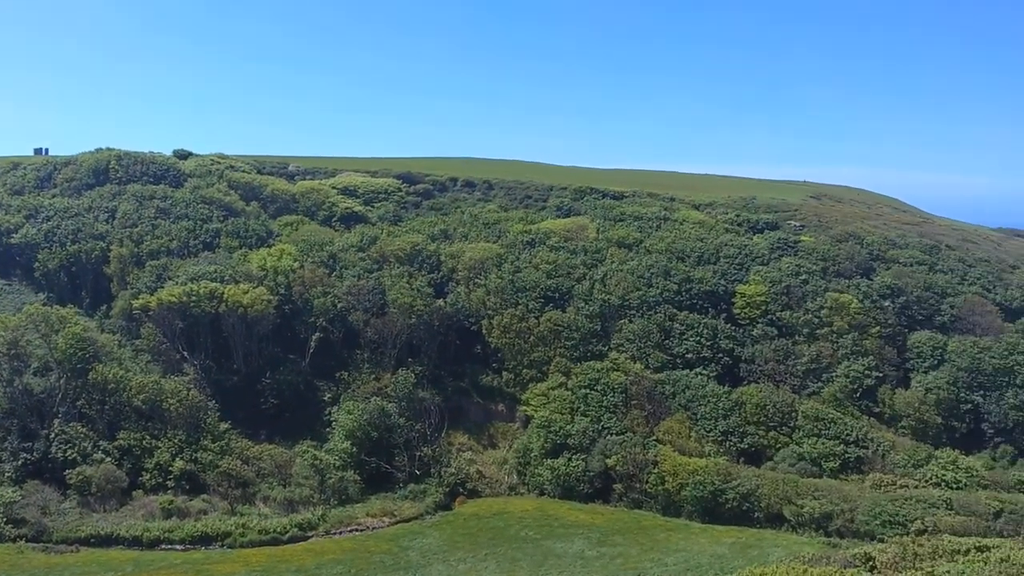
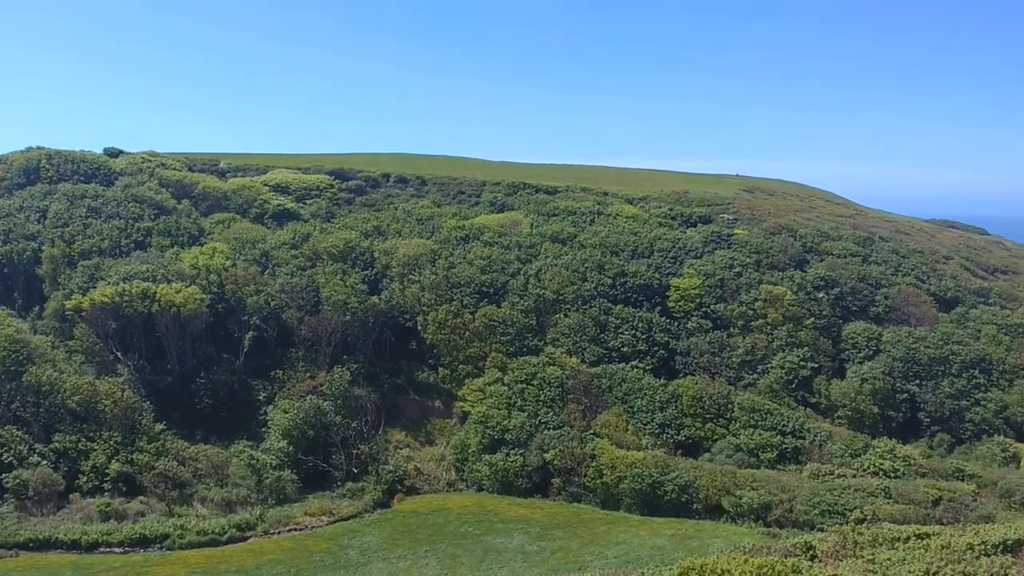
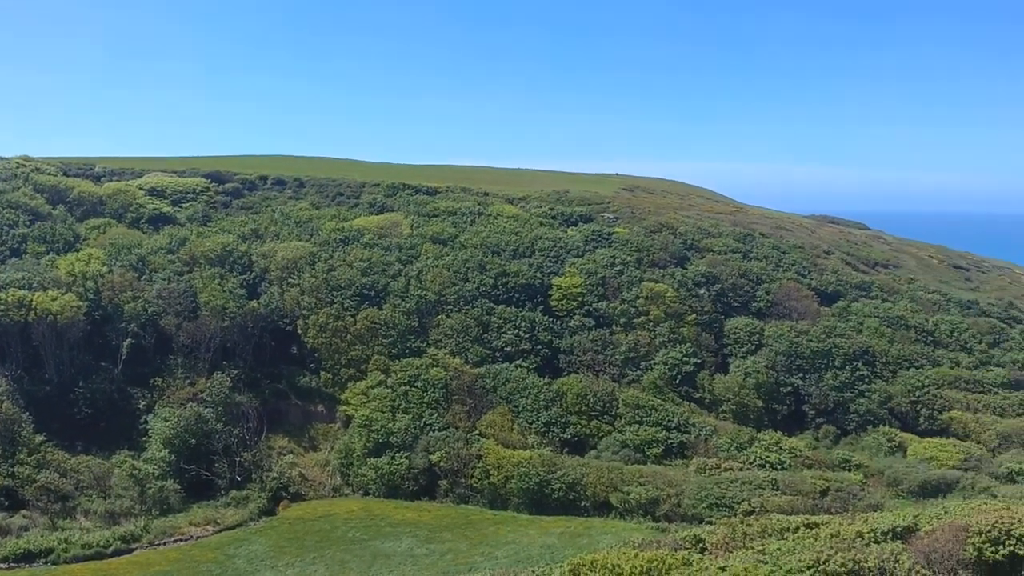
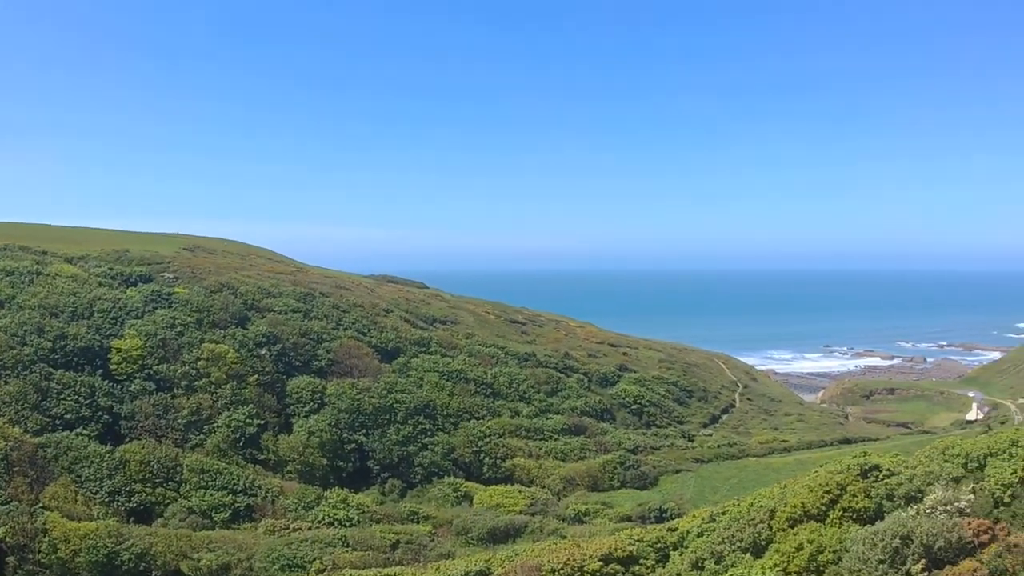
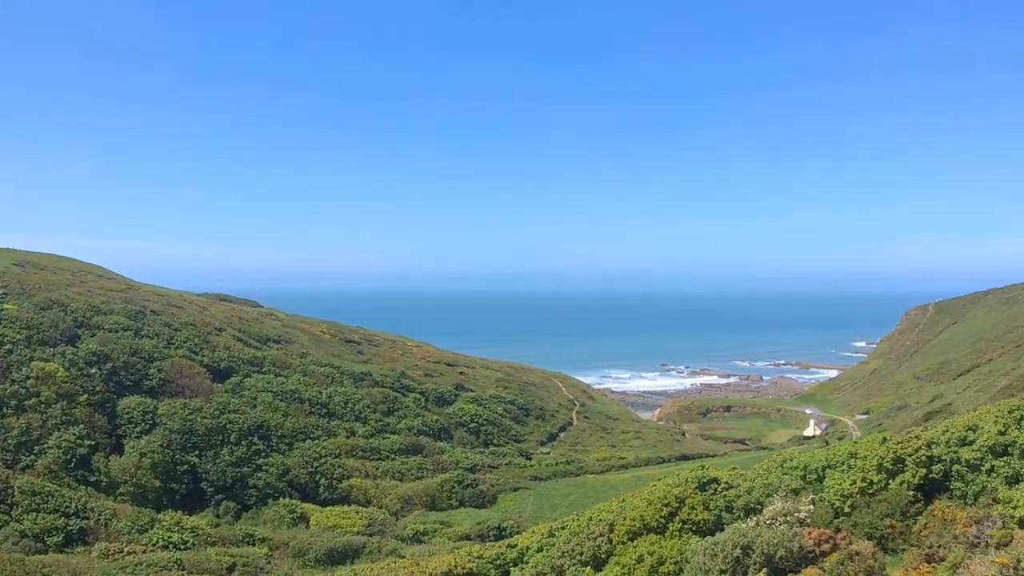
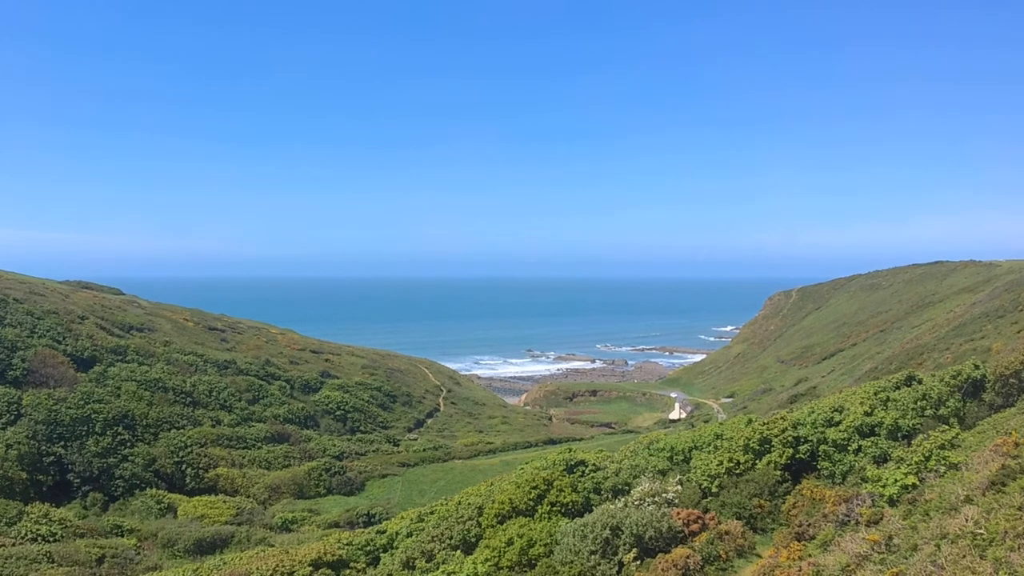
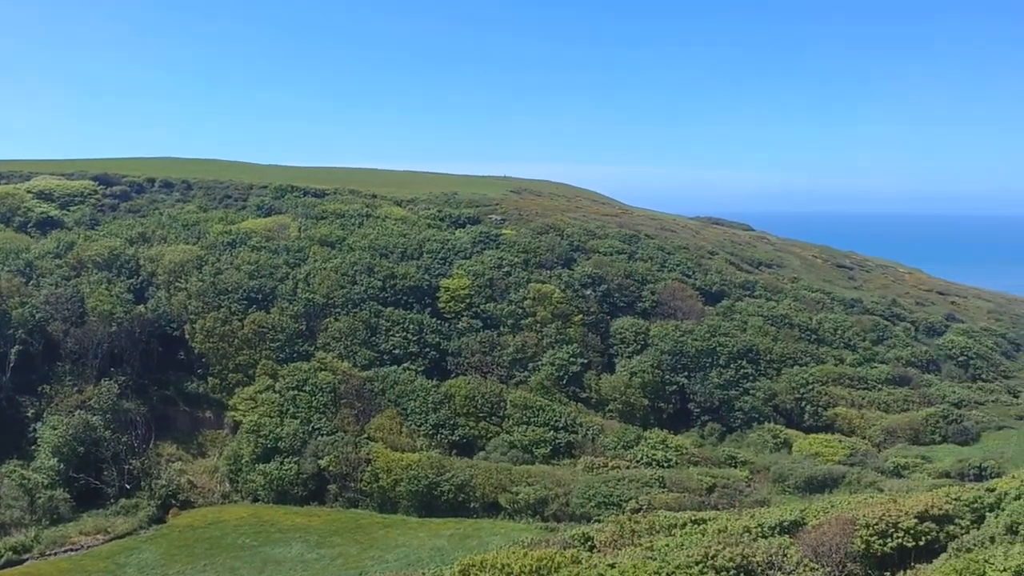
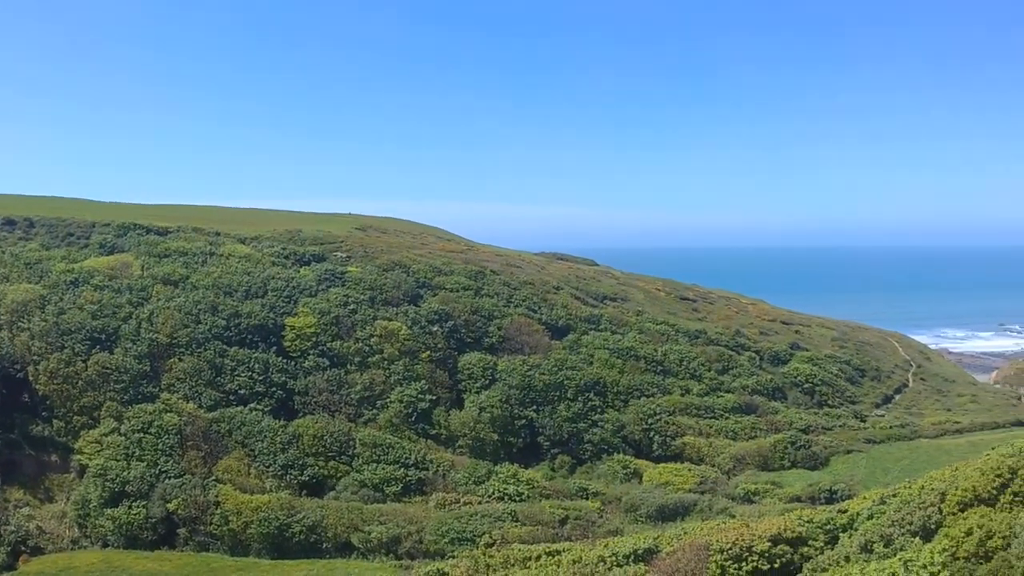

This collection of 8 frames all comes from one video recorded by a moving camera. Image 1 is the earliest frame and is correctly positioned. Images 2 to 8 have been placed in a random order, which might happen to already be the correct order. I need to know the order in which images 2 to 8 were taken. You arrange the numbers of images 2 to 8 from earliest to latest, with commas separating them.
2, 3, 7, 8, 4, 5, 6
